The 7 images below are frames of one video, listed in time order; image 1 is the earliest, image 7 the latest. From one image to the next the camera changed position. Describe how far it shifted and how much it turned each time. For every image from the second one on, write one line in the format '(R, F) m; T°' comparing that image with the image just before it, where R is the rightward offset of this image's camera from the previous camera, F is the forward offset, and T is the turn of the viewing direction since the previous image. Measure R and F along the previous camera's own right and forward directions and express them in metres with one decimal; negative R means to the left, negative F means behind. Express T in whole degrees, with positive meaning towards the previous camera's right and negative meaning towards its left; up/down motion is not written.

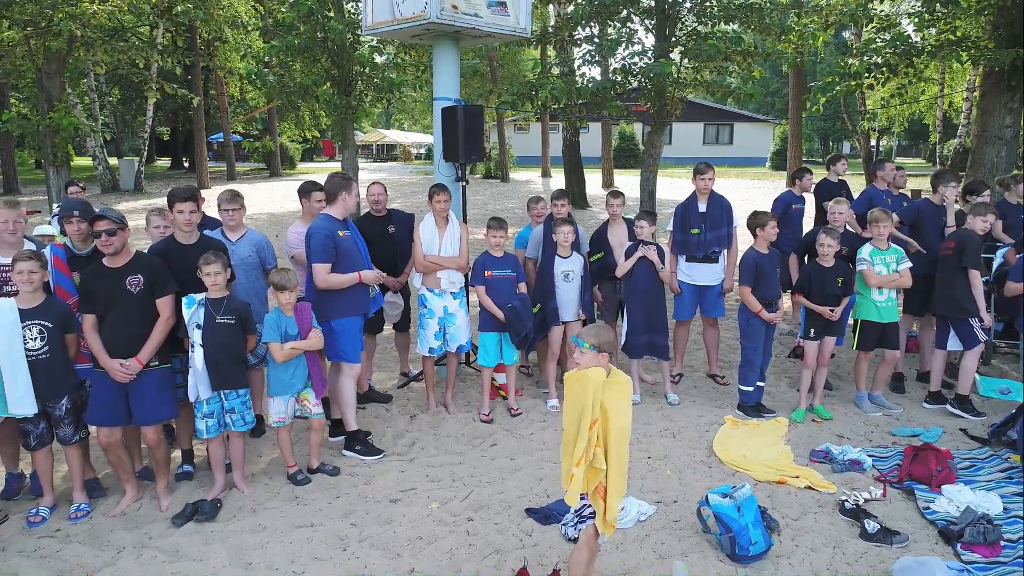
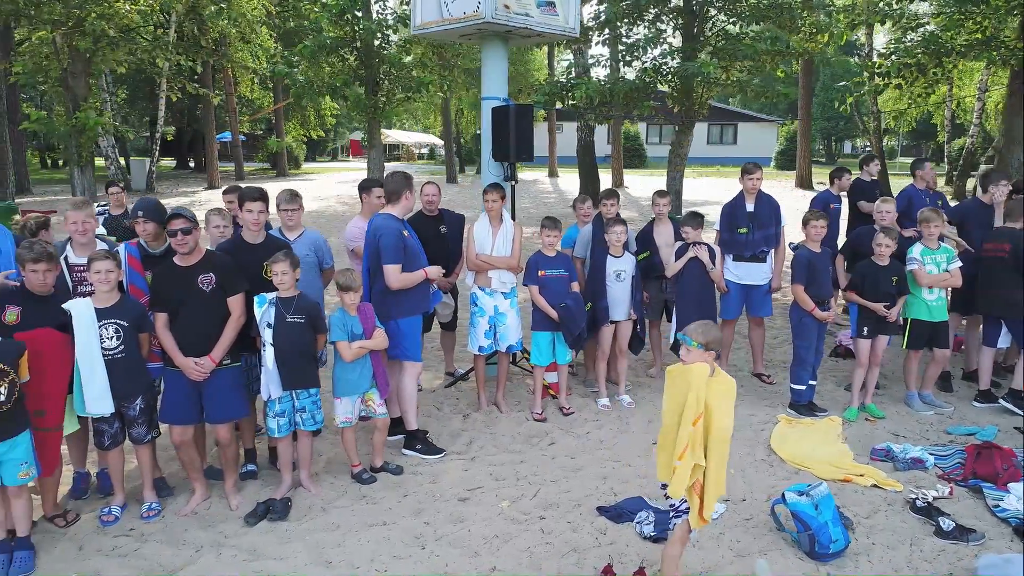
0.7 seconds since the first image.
(-0.4, 0.0) m; 0°
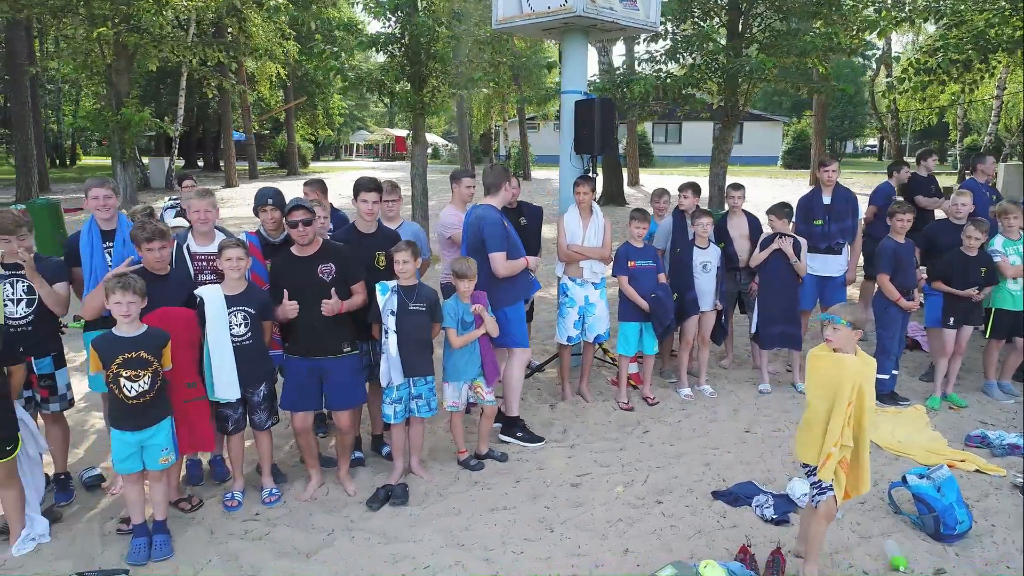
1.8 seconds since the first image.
(-0.7, -0.1) m; 0°
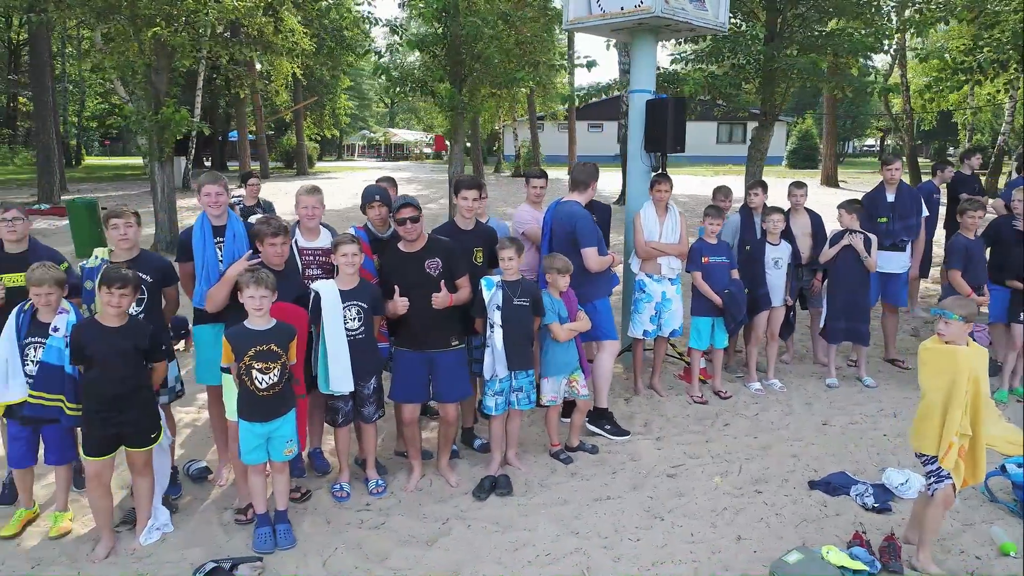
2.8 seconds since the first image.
(-0.6, -0.1) m; 0°
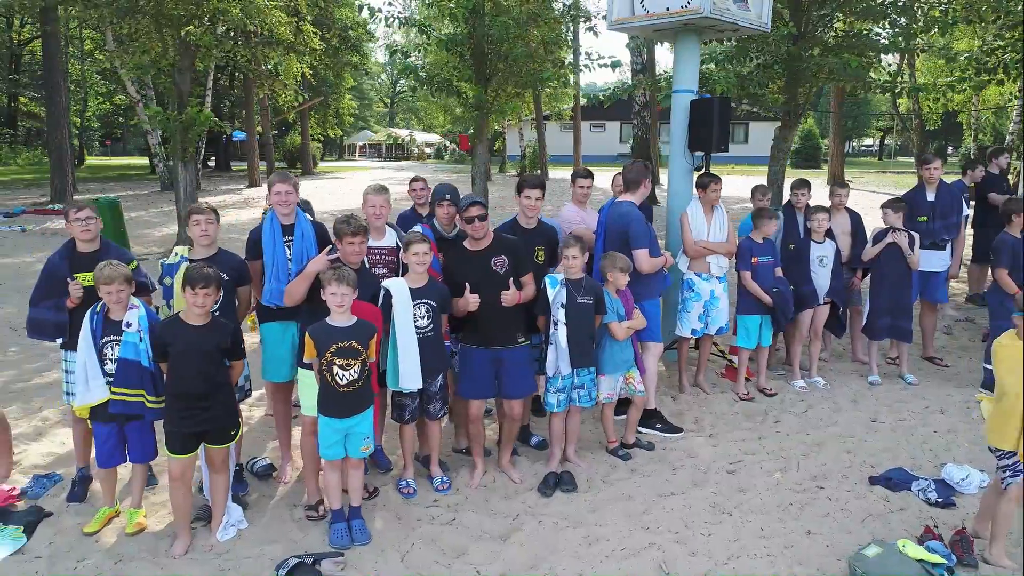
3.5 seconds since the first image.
(-0.4, 0.0) m; 0°
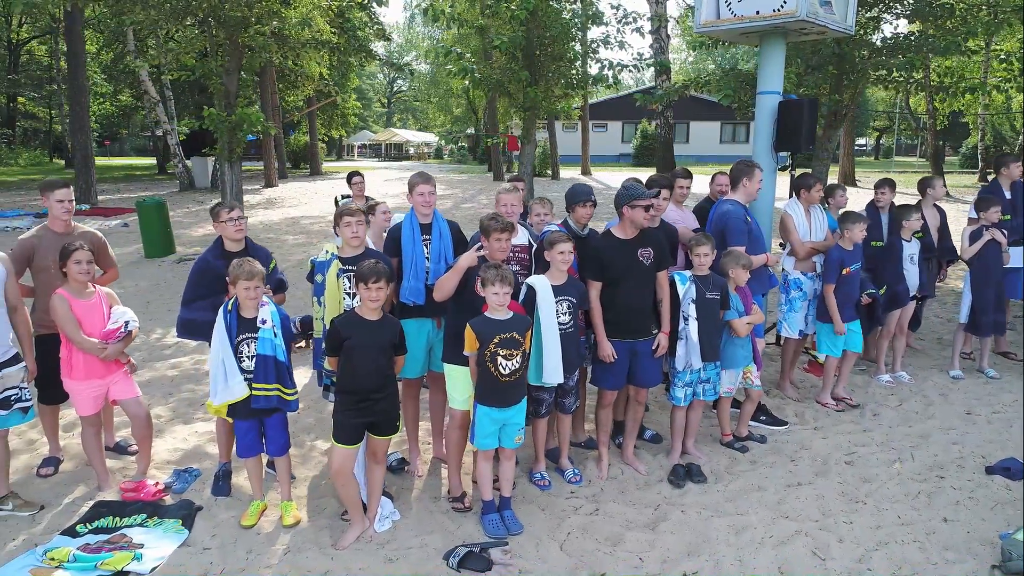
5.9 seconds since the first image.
(-0.8, -0.1) m; +1°
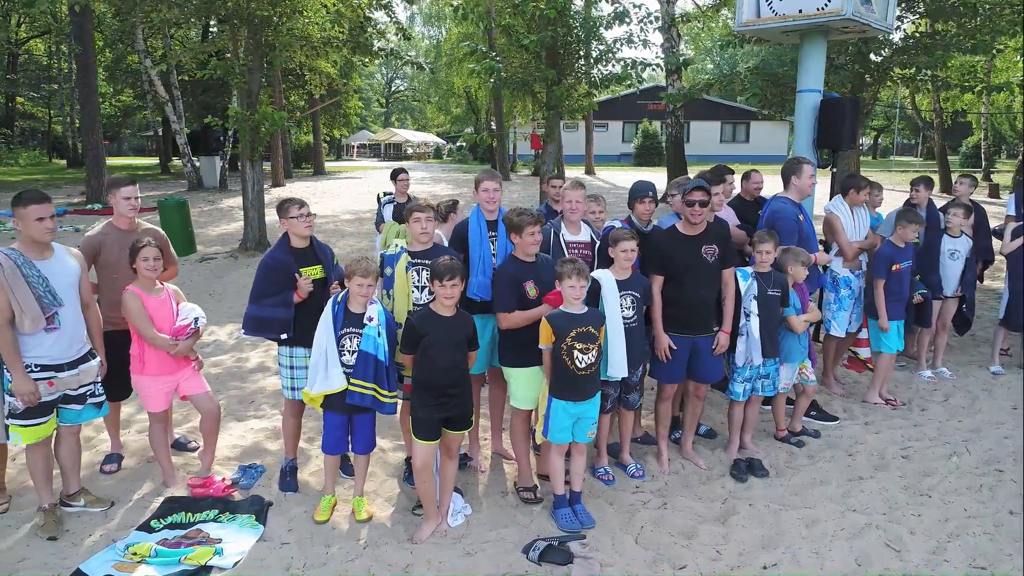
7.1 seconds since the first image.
(-0.4, 0.0) m; 0°
